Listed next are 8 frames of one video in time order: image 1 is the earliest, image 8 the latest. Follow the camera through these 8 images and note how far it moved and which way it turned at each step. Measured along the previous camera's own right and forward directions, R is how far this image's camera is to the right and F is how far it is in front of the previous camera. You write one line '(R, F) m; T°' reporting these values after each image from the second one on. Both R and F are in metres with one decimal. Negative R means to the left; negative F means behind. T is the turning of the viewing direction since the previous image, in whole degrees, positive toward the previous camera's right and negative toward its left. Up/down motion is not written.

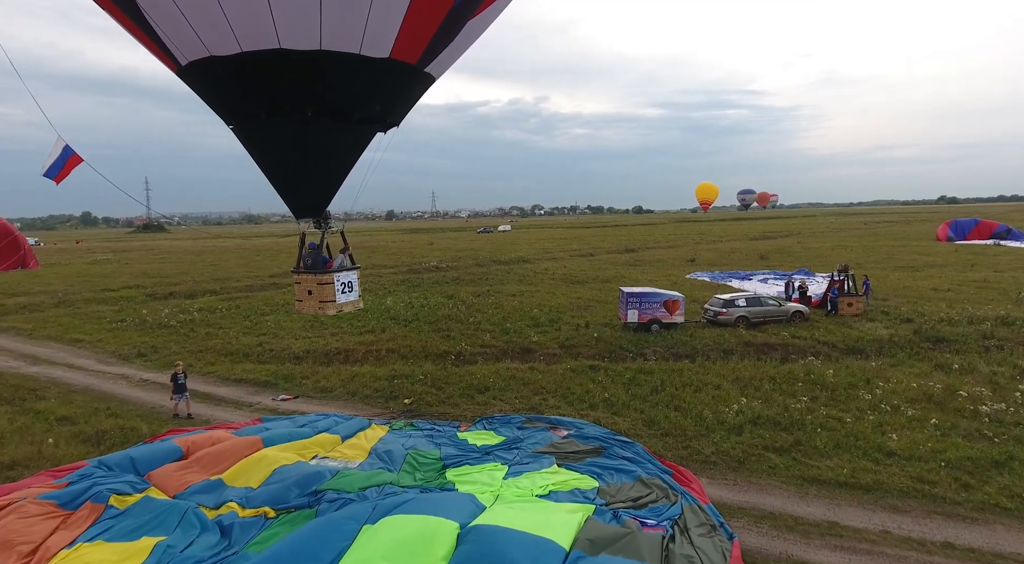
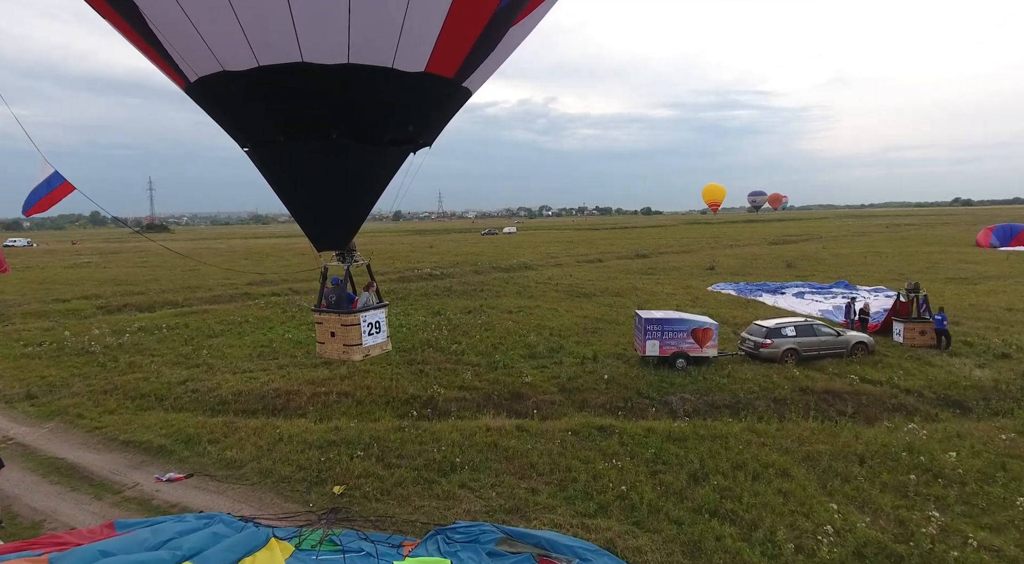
(+0.3, +2.9) m; -1°
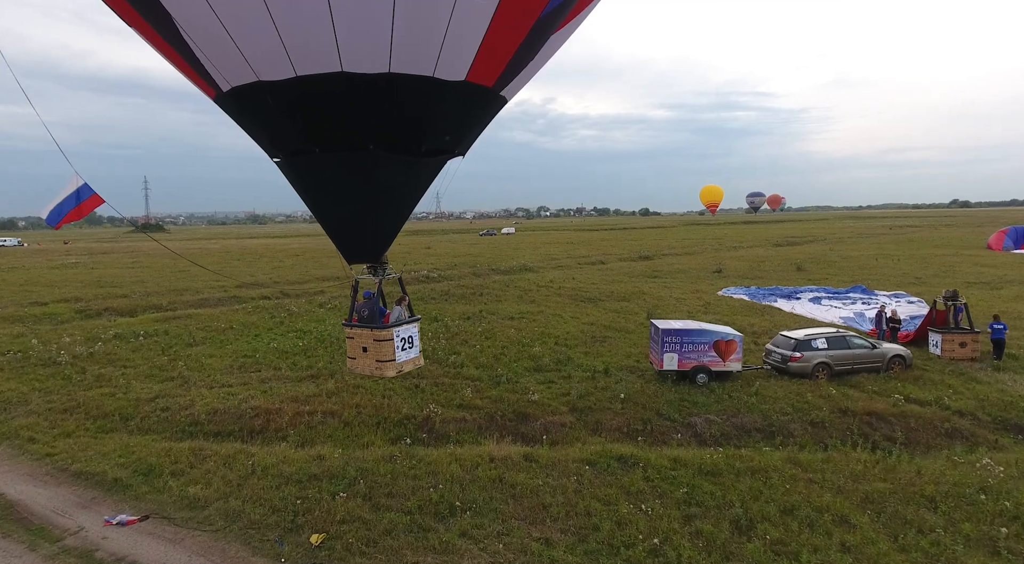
(-0.1, +1.0) m; 0°
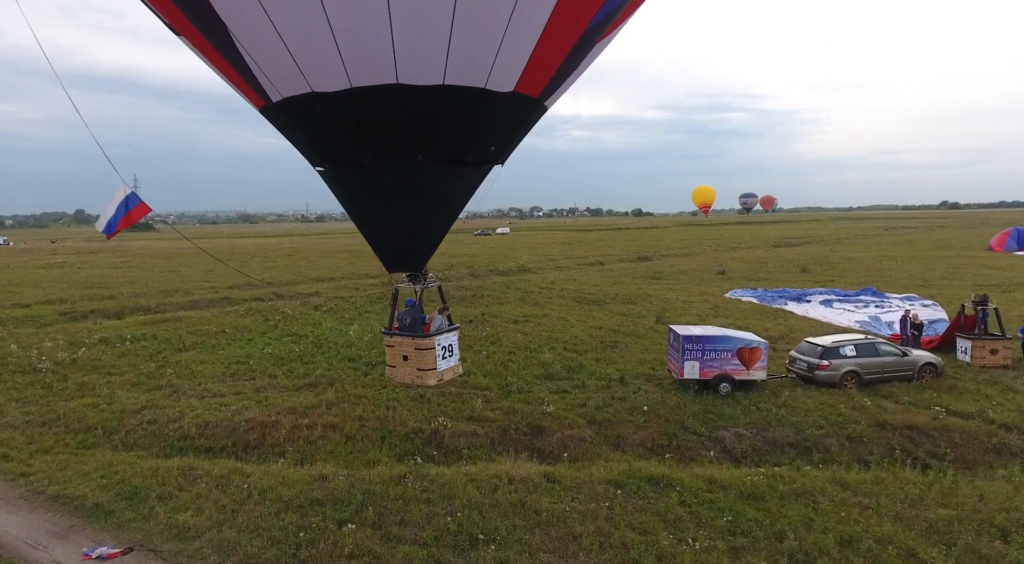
(-0.3, +0.6) m; +1°
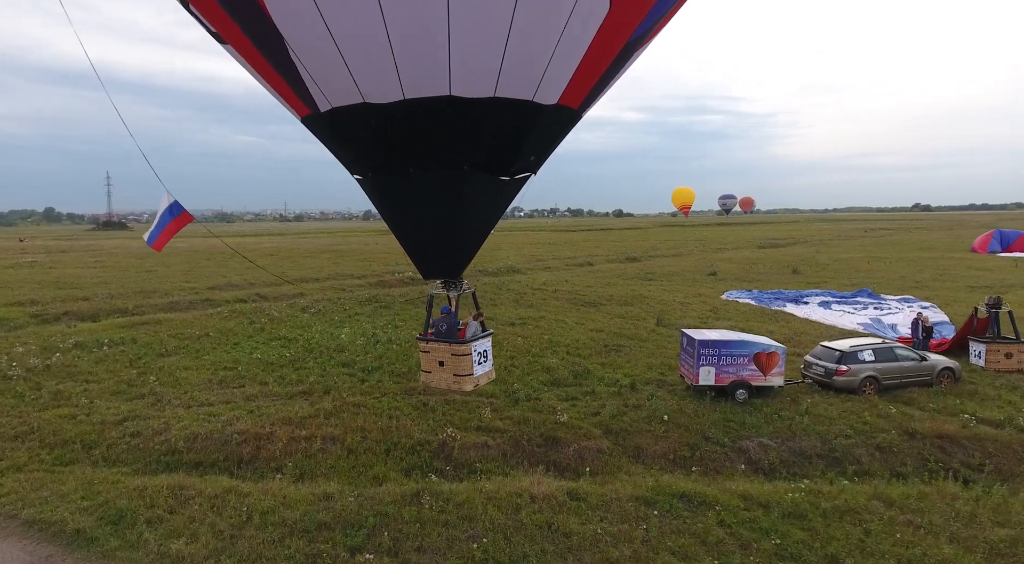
(-0.4, +0.5) m; +2°
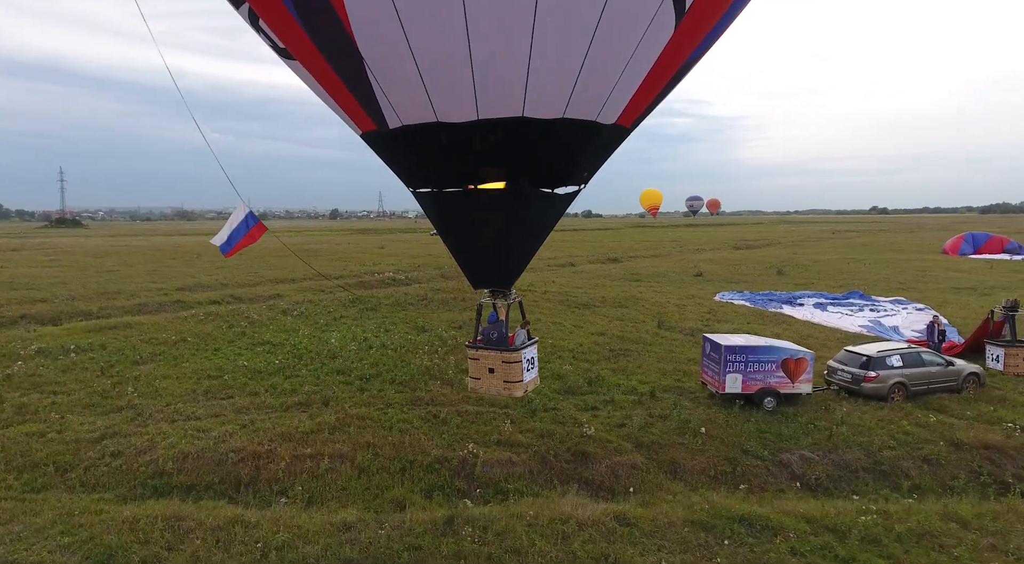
(-0.7, +0.6) m; +3°
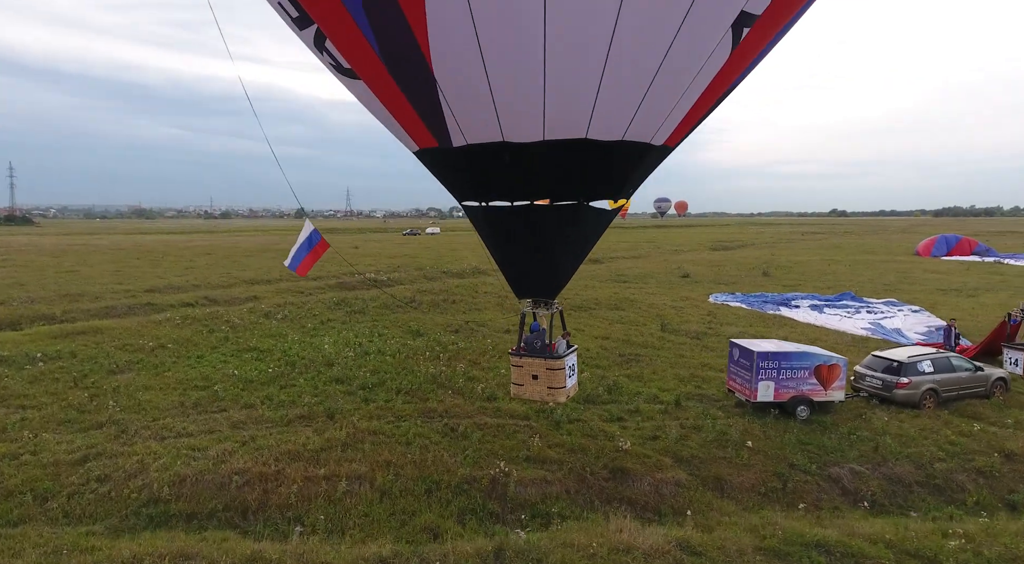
(-0.8, +0.6) m; +3°
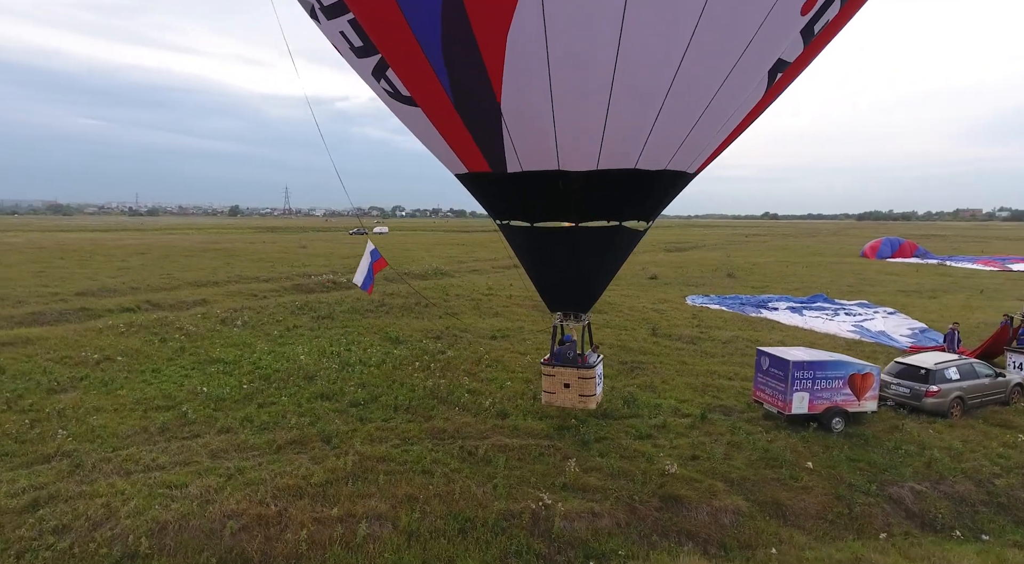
(-1.0, +0.9) m; +5°
